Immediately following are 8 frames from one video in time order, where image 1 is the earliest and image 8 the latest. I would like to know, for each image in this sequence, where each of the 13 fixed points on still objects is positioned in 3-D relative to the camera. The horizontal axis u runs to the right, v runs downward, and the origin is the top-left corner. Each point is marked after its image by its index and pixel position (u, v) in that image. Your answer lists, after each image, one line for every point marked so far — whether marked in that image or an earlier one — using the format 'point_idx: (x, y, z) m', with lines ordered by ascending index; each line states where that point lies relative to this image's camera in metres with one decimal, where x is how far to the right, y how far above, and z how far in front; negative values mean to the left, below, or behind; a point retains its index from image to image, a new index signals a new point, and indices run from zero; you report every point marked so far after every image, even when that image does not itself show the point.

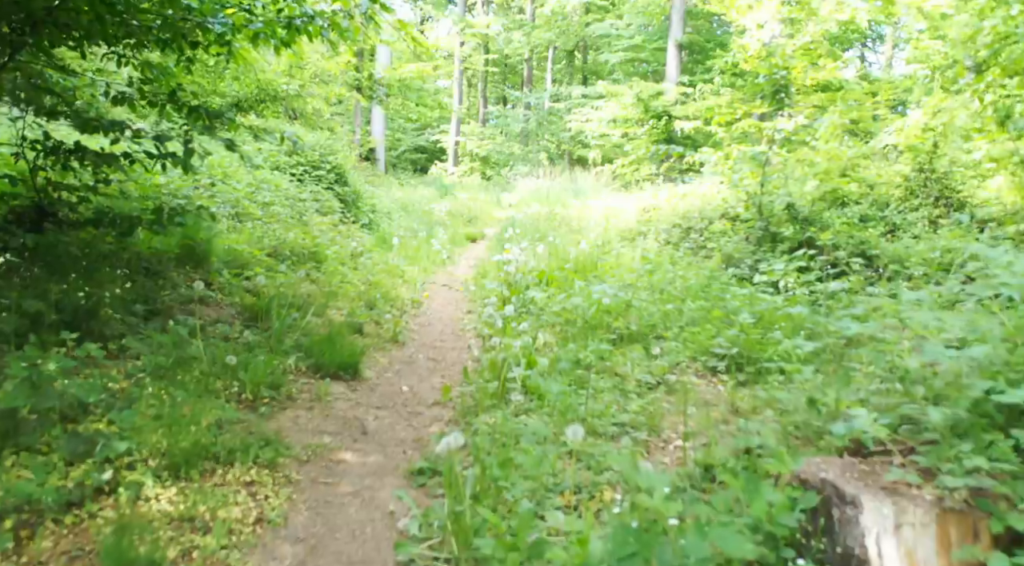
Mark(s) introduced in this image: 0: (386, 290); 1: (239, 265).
0: (-1.5, -0.1, +9.2) m
1: (-2.9, +0.2, +8.2) m
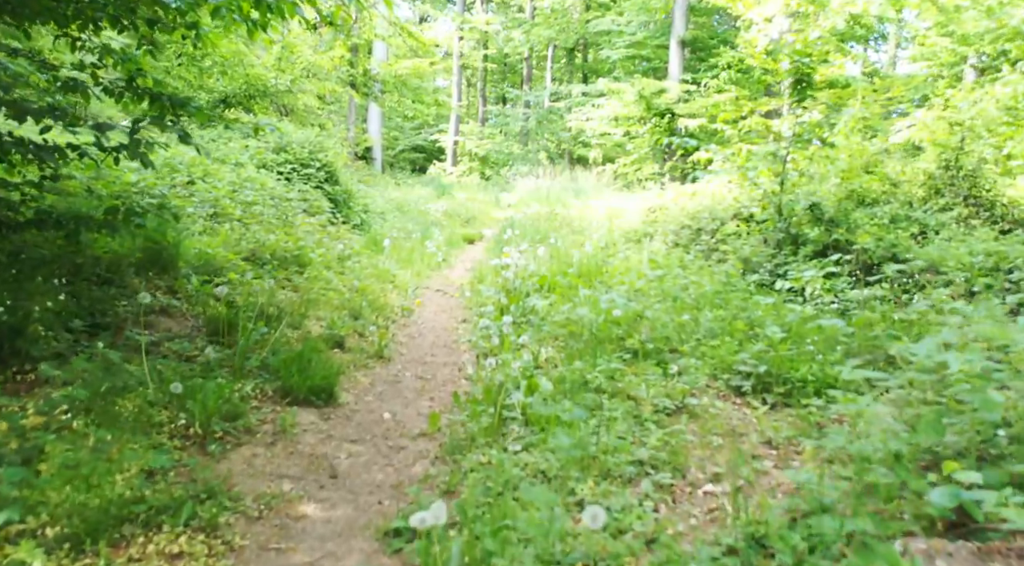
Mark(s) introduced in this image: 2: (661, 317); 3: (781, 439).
0: (-1.5, -0.2, +8.5) m
1: (-3.0, +0.1, +7.5) m
2: (+1.3, -0.3, +6.7) m
3: (+1.7, -1.0, +4.7) m
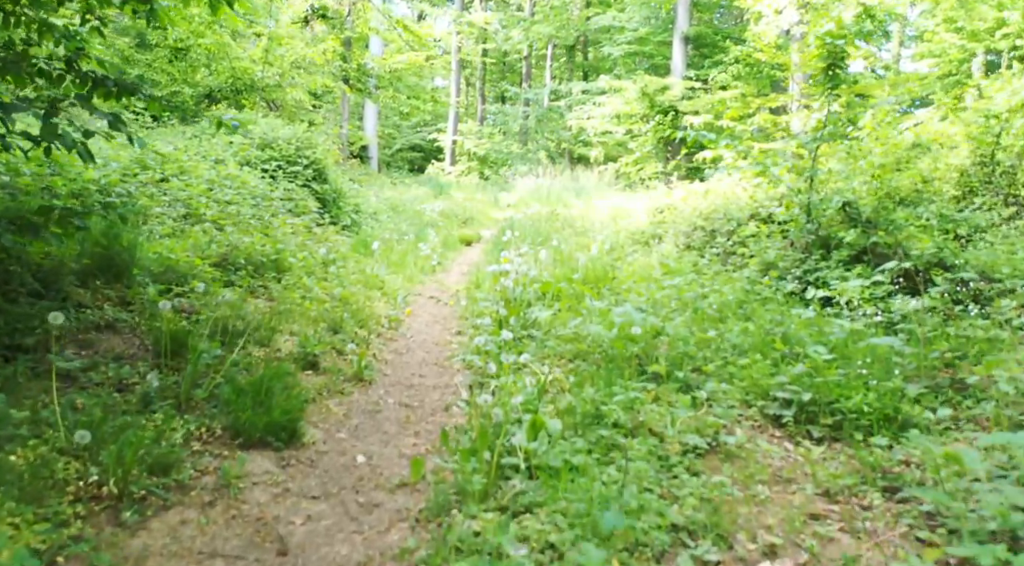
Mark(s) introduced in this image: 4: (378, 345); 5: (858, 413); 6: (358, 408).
0: (-1.5, -0.2, +7.6) m
1: (-3.0, 0.0, +6.7) m
2: (+1.3, -0.4, +5.9) m
3: (+1.7, -1.0, +3.9) m
4: (-1.2, -0.5, +6.6) m
5: (+2.1, -0.8, +4.6) m
6: (-1.0, -0.8, +4.9) m
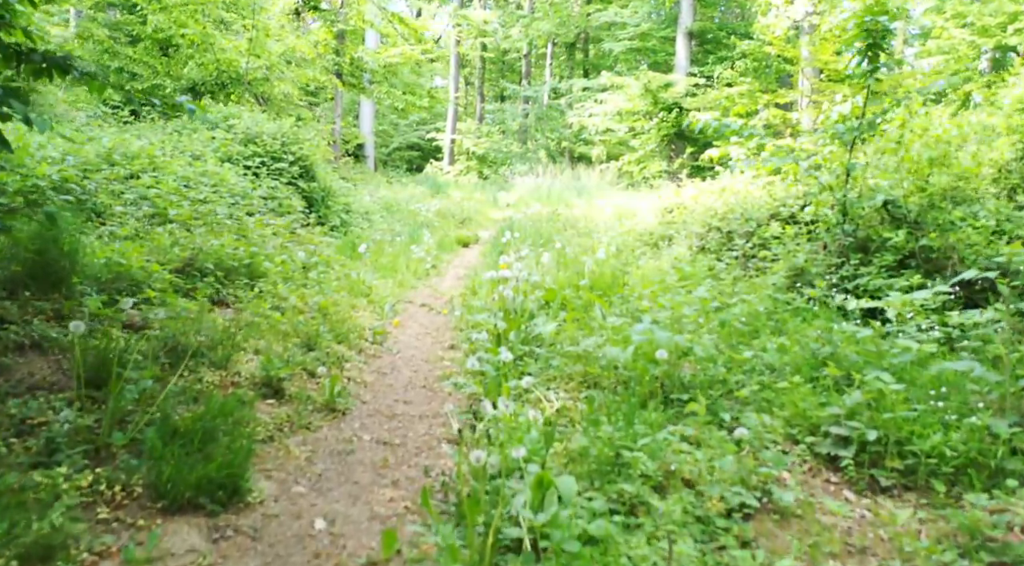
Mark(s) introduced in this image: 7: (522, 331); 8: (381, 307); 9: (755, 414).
0: (-1.5, -0.3, +6.8) m
1: (-3.0, 0.0, +5.8) m
2: (+1.3, -0.4, +5.0) m
3: (+1.7, -1.1, +3.0) m
4: (-1.2, -0.6, +5.8) m
5: (+2.1, -0.9, +3.8) m
6: (-1.0, -0.9, +4.1) m
7: (+0.1, -0.4, +5.9) m
8: (-1.4, -0.2, +8.1) m
9: (+1.4, -0.8, +4.4) m
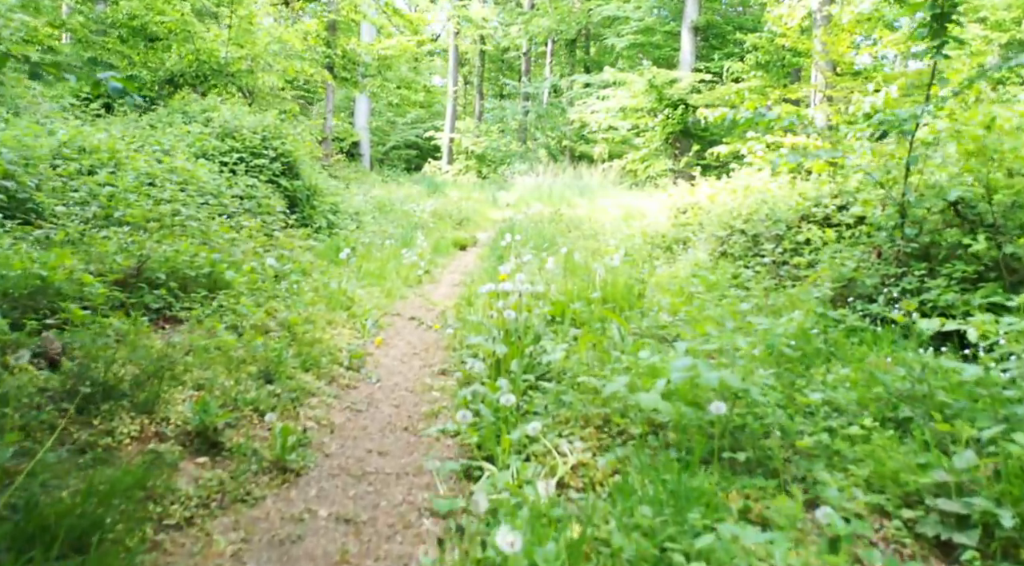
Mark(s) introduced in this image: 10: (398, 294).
0: (-1.5, -0.4, +5.7) m
1: (-3.0, -0.1, +4.8) m
2: (+1.3, -0.5, +4.0) m
3: (+1.7, -1.2, +2.0) m
4: (-1.2, -0.7, +4.7) m
5: (+2.1, -1.0, +2.7) m
6: (-1.0, -1.0, +3.1) m
7: (+0.1, -0.5, +4.9) m
8: (-1.4, -0.4, +7.0) m
9: (+1.4, -0.9, +3.3) m
10: (-1.3, -0.1, +9.0) m
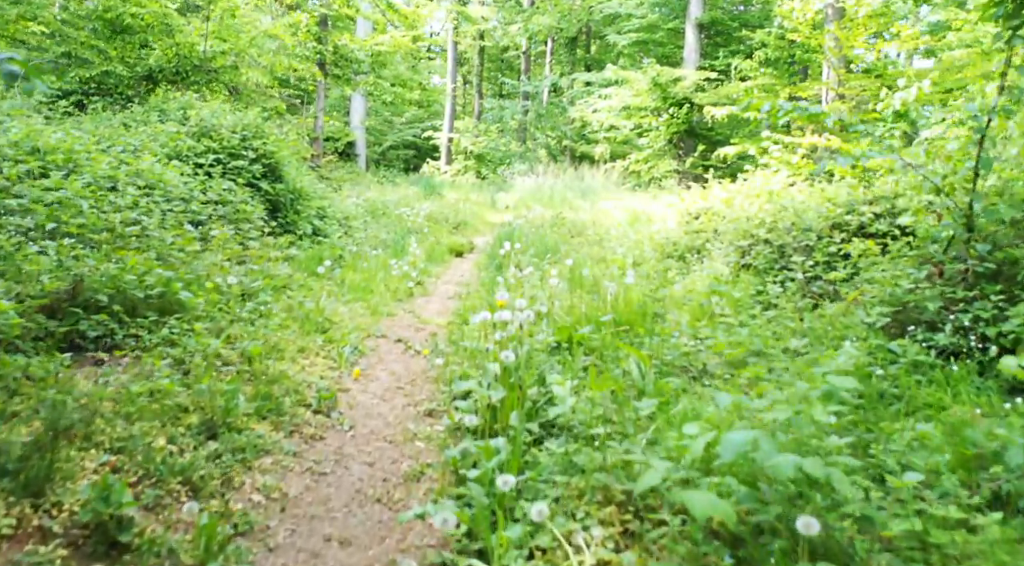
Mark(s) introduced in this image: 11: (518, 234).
0: (-1.5, -0.6, +4.8) m
1: (-3.0, -0.3, +3.9) m
2: (+1.3, -0.7, +3.1) m
3: (+1.7, -1.4, +1.1) m
4: (-1.2, -0.9, +3.8) m
5: (+2.1, -1.1, +1.9) m
6: (-1.0, -1.2, +2.2) m
7: (+0.1, -0.7, +4.0) m
8: (-1.4, -0.5, +6.2) m
9: (+1.4, -1.0, +2.4) m
10: (-1.3, -0.3, +8.1) m
11: (+0.1, +0.8, +12.2) m
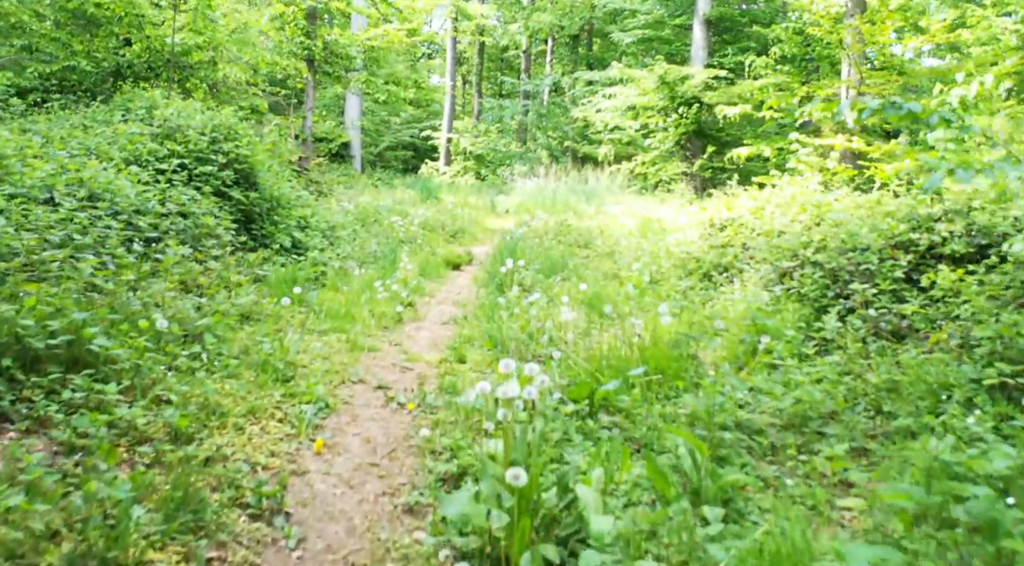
0: (-1.5, -0.8, +3.6) m
1: (-2.9, -0.6, +2.6) m
2: (+1.4, -1.0, +1.9) m
3: (+1.7, -1.7, -0.1) m
4: (-1.1, -1.1, +2.6) m
5: (+2.2, -1.4, +0.6) m
6: (-0.9, -1.4, +0.9) m
7: (+0.1, -0.9, +2.8) m
8: (-1.4, -0.8, +4.9) m
9: (+1.4, -1.3, +1.2) m
10: (-1.3, -0.6, +6.8) m
11: (+0.1, +0.5, +10.9) m
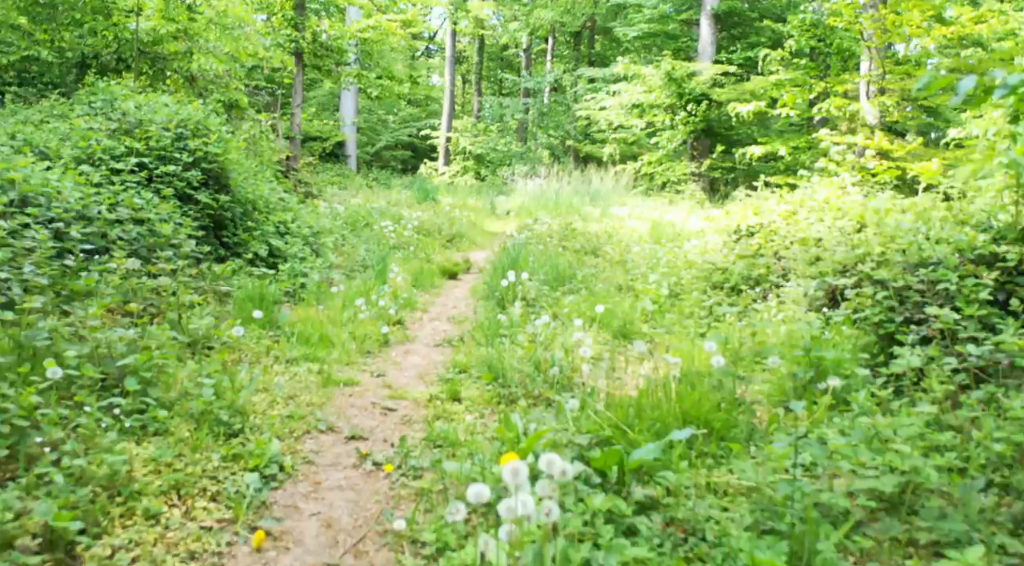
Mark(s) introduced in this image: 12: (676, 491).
0: (-1.5, -1.0, +2.5) m
1: (-2.9, -0.7, +1.5) m
2: (+1.4, -1.1, +0.8) m
3: (+1.7, -1.8, -1.3) m
4: (-1.1, -1.3, +1.5) m
5: (+2.2, -1.6, -0.5) m
6: (-0.9, -1.6, -0.2) m
7: (+0.2, -1.1, +1.6) m
8: (-1.4, -0.9, +3.8) m
9: (+1.5, -1.5, +0.1) m
10: (-1.3, -0.7, +5.7) m
11: (+0.2, +0.3, +9.8) m
12: (+0.8, -1.0, +3.6) m
